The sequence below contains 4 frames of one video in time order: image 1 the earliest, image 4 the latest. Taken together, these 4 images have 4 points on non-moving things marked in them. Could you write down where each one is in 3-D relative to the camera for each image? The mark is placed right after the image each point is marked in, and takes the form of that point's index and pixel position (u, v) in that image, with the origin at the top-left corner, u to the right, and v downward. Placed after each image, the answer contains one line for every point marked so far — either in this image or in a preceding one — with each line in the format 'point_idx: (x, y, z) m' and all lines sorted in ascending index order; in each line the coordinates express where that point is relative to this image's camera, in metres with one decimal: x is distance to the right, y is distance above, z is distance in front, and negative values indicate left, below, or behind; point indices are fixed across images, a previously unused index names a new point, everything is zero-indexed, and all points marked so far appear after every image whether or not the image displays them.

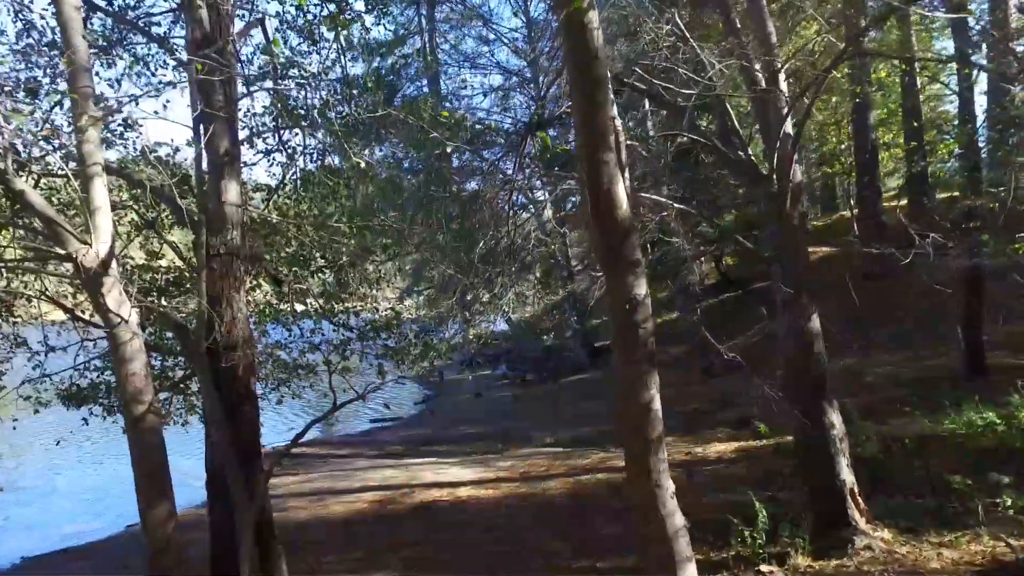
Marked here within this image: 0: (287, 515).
0: (-3.1, -3.1, +10.2) m
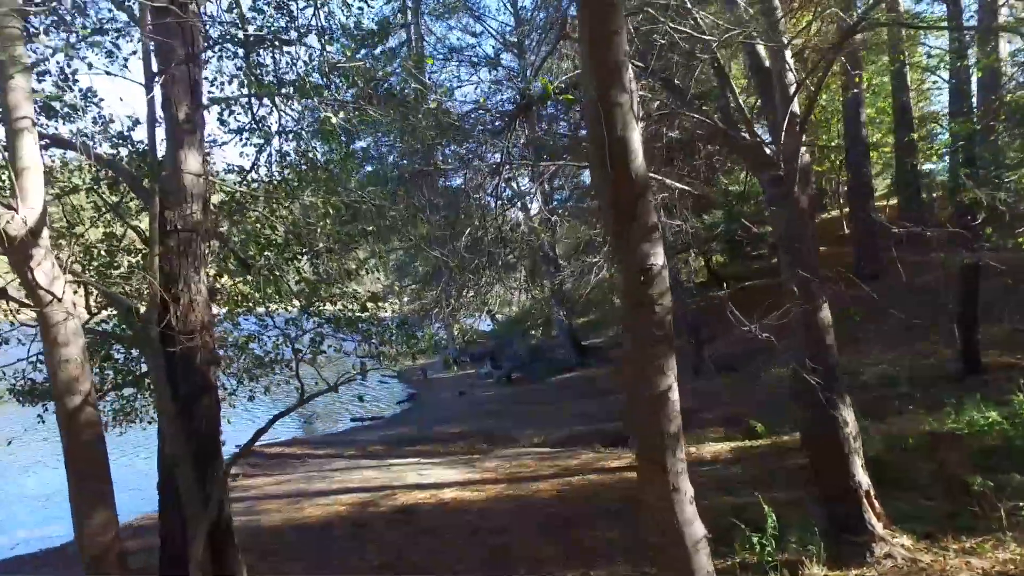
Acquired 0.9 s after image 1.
0: (-3.2, -2.9, +9.6) m
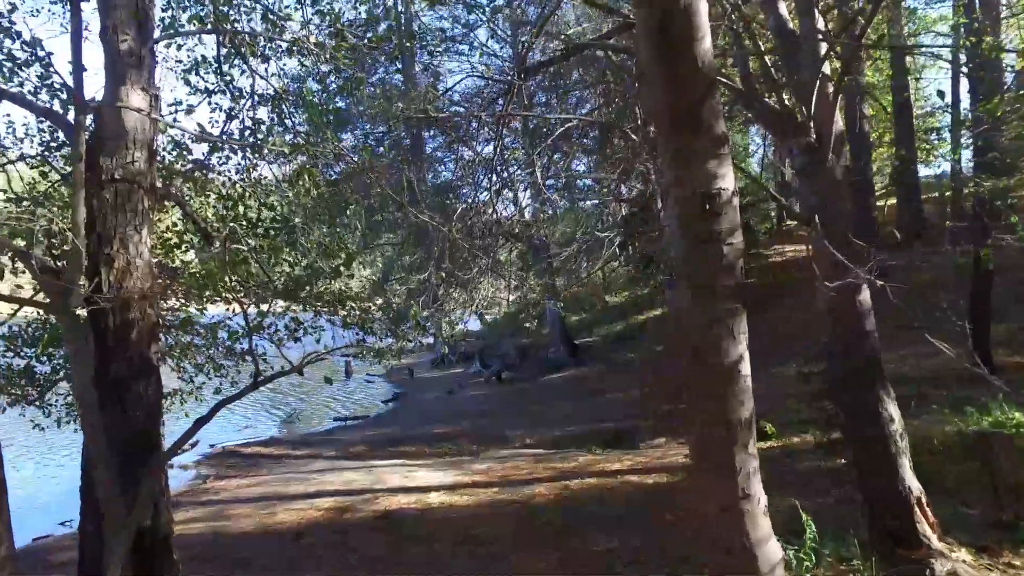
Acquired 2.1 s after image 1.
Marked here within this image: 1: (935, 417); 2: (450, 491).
0: (-3.3, -2.7, +8.8) m
1: (+6.0, -1.8, +10.6) m
2: (-0.8, -2.6, +9.5) m
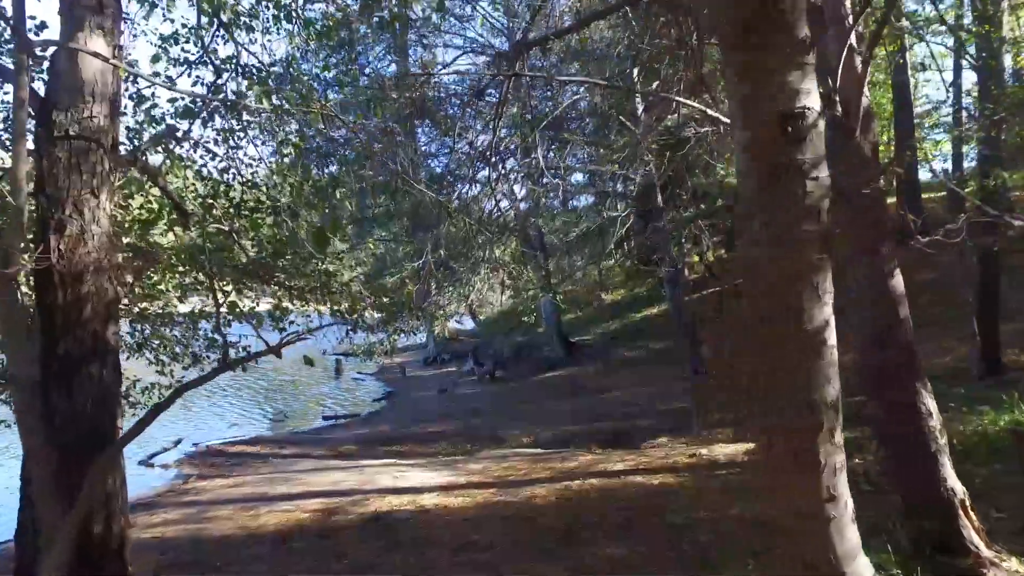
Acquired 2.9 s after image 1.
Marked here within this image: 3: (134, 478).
0: (-3.3, -2.6, +8.2) m
1: (+5.9, -1.7, +10.2) m
2: (-0.8, -2.4, +9.0) m
3: (-6.0, -3.0, +11.9) m
